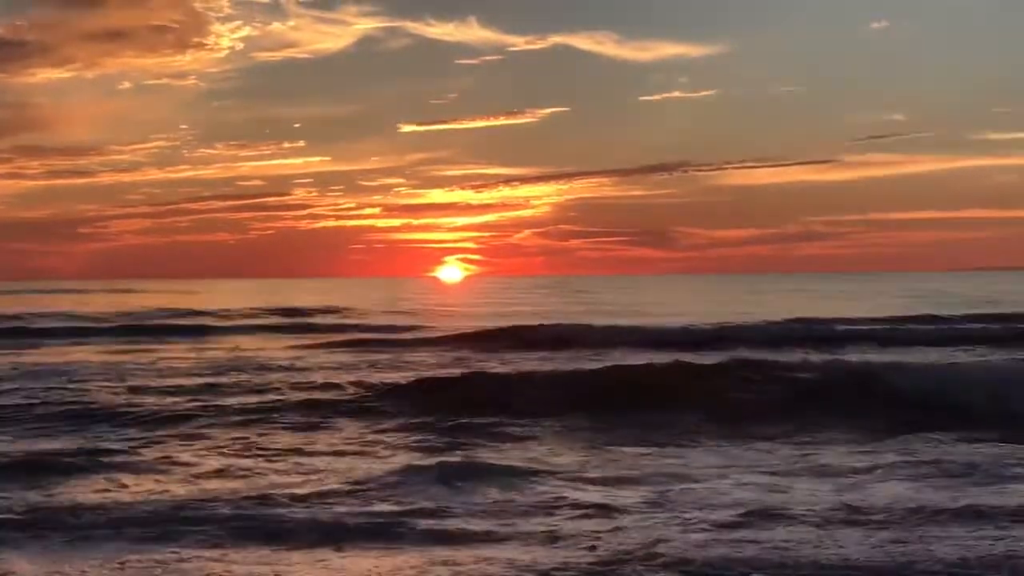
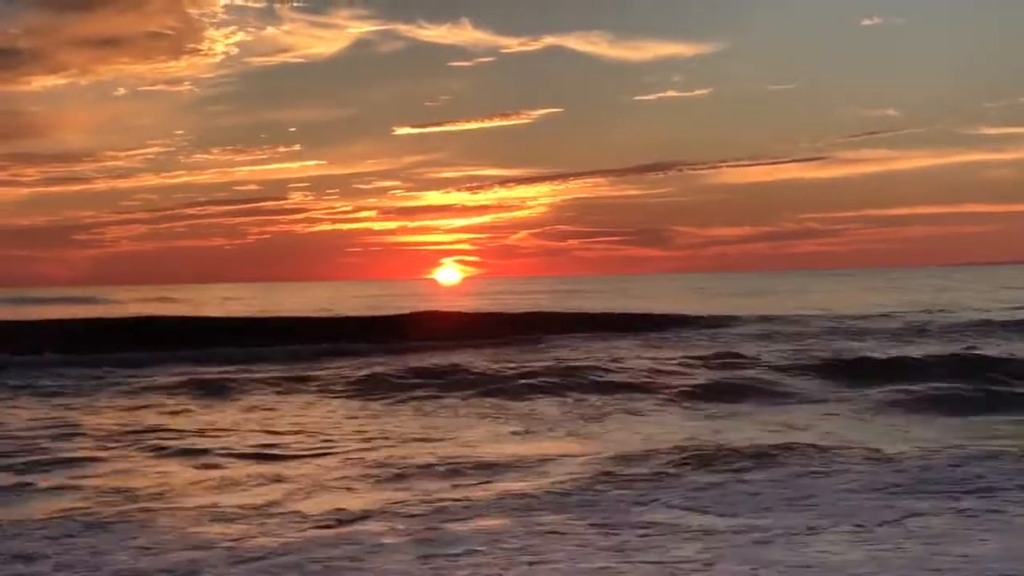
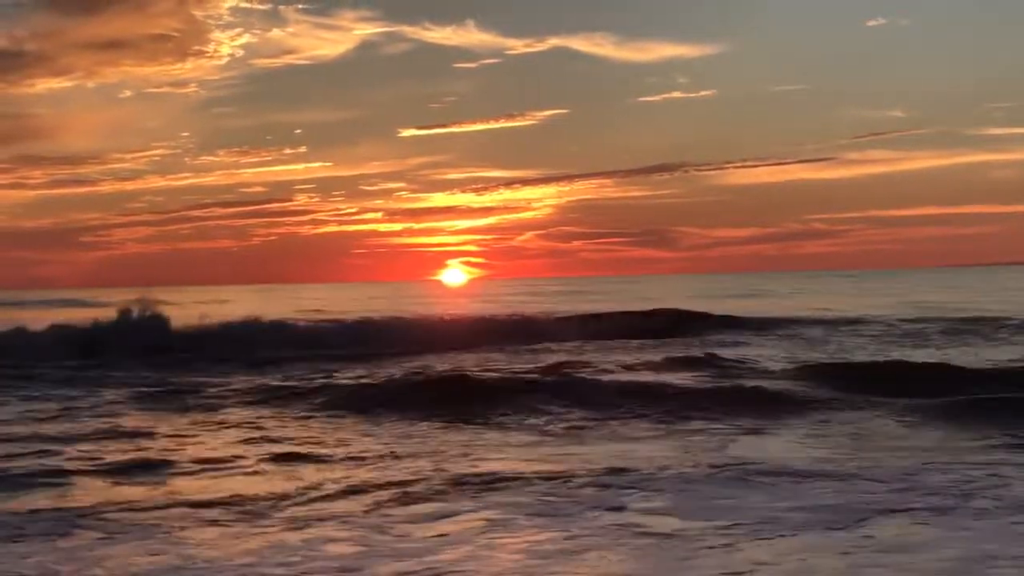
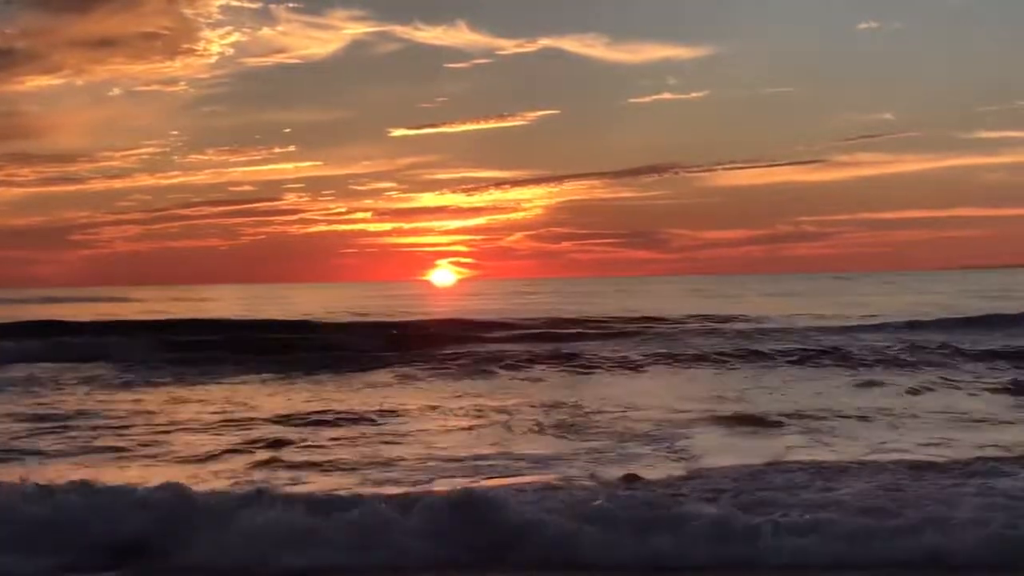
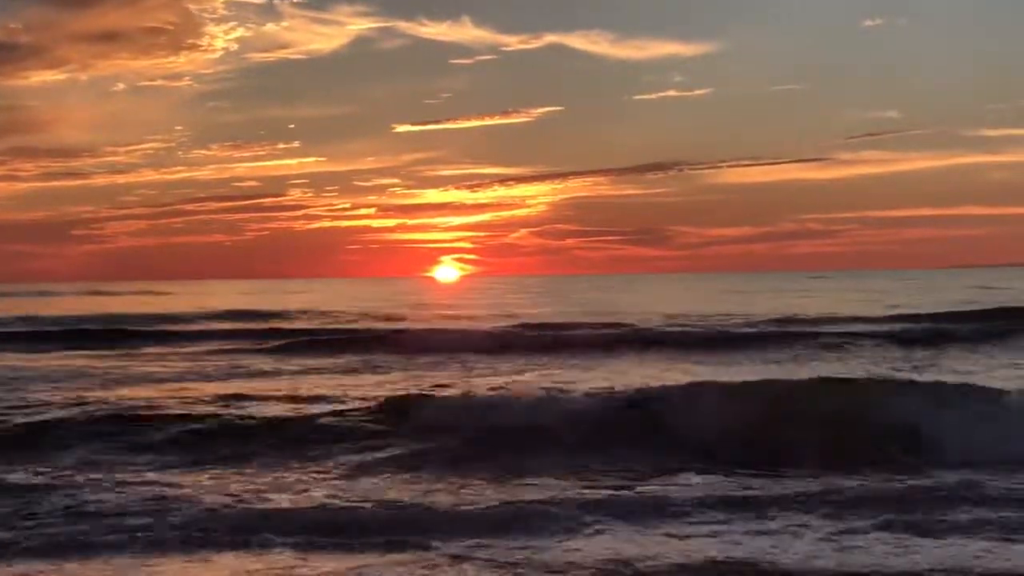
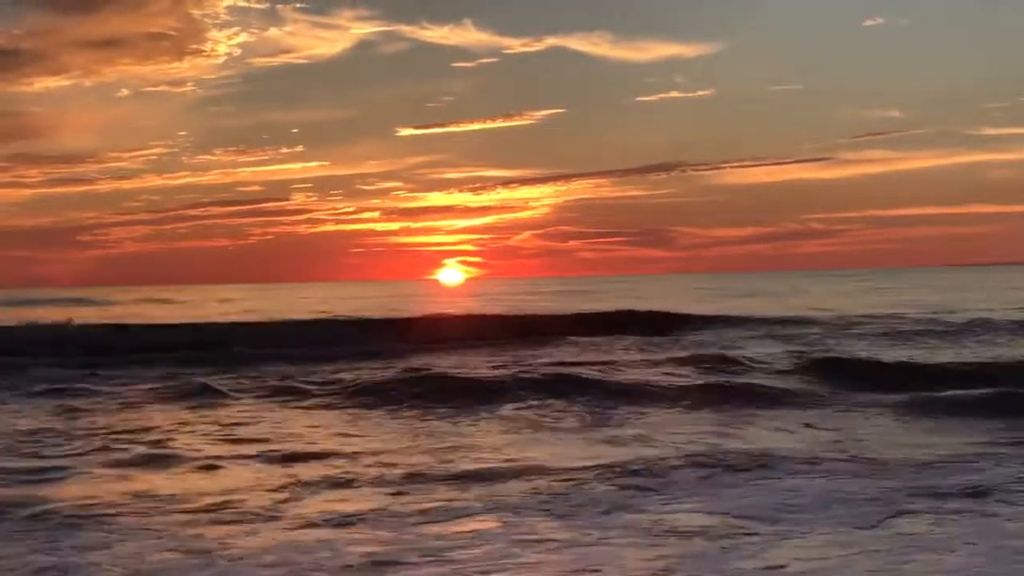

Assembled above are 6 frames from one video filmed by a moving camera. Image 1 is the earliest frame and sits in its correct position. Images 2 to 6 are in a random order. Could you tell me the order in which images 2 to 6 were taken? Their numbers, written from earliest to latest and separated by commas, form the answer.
5, 4, 2, 6, 3
